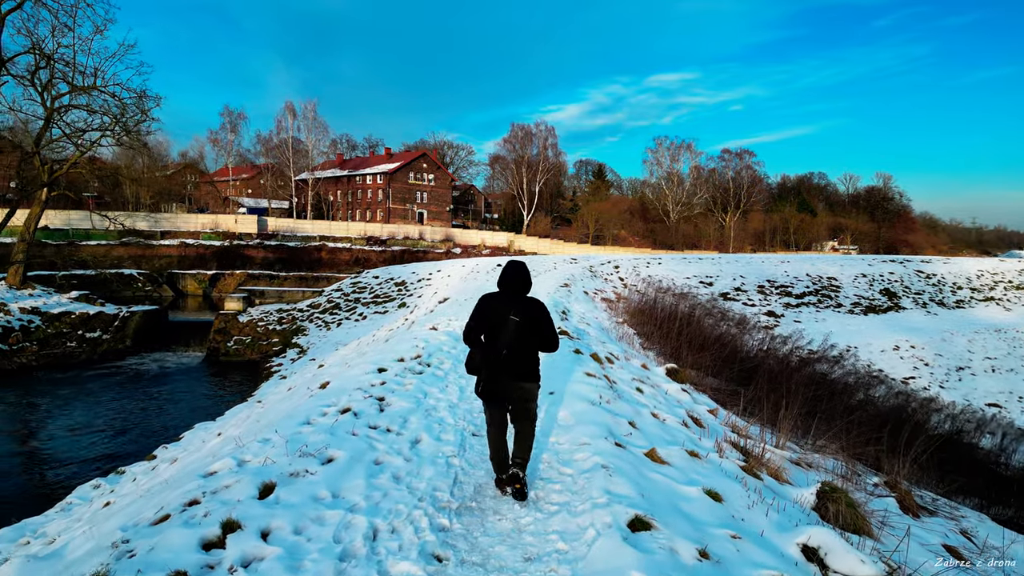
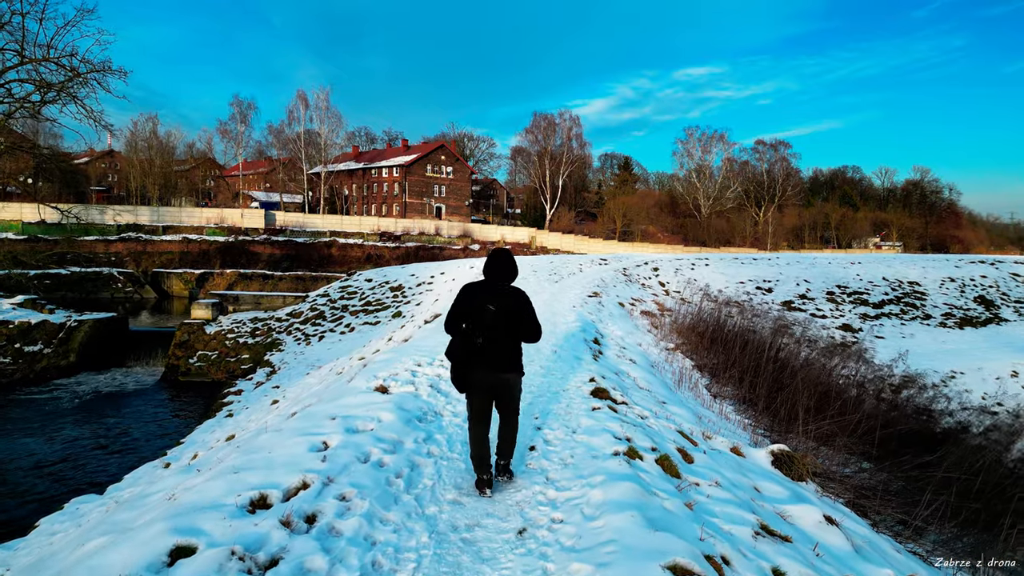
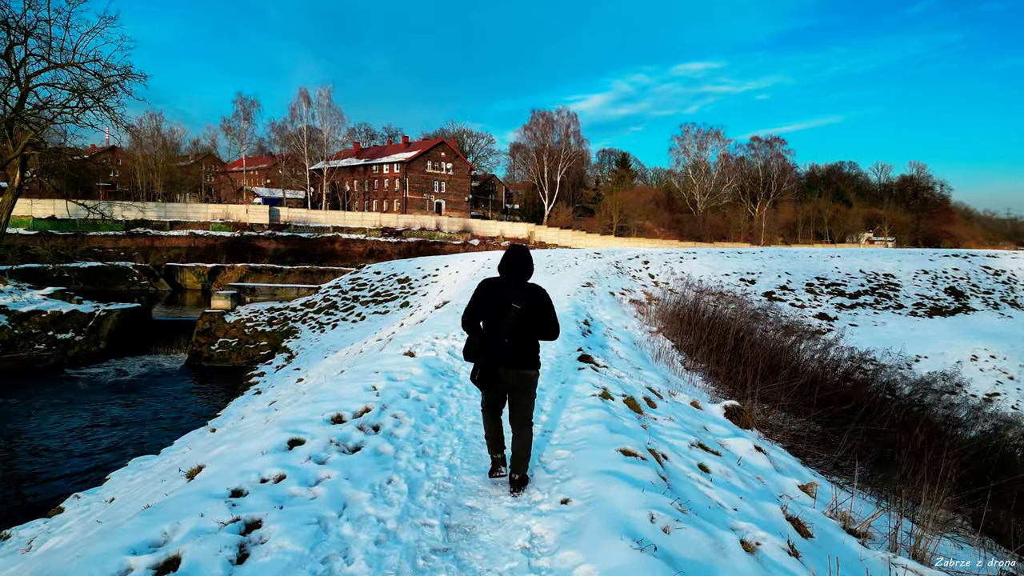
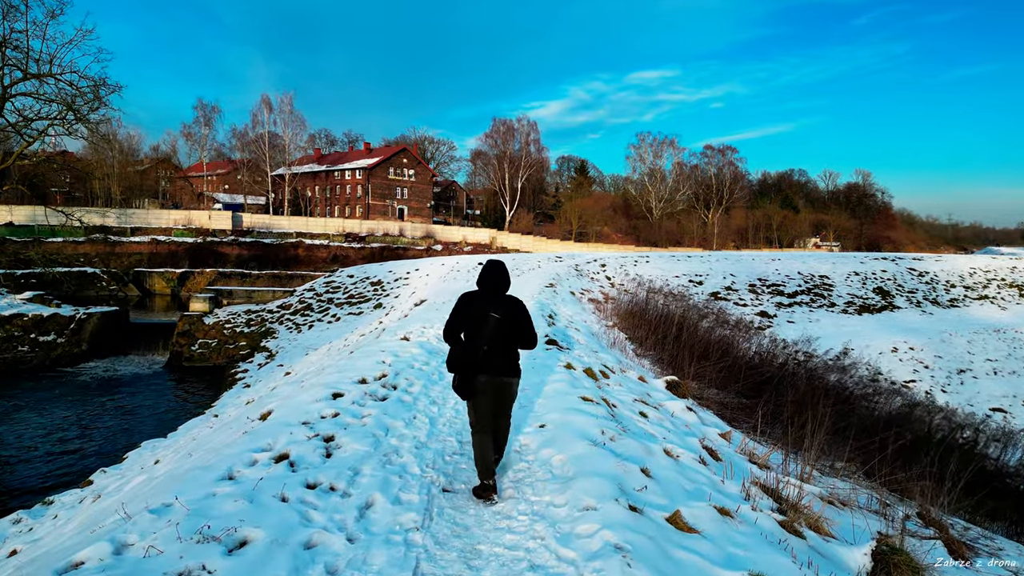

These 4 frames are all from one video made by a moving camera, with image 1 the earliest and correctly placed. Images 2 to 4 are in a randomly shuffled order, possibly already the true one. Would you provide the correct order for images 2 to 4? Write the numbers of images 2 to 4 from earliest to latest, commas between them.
4, 3, 2
